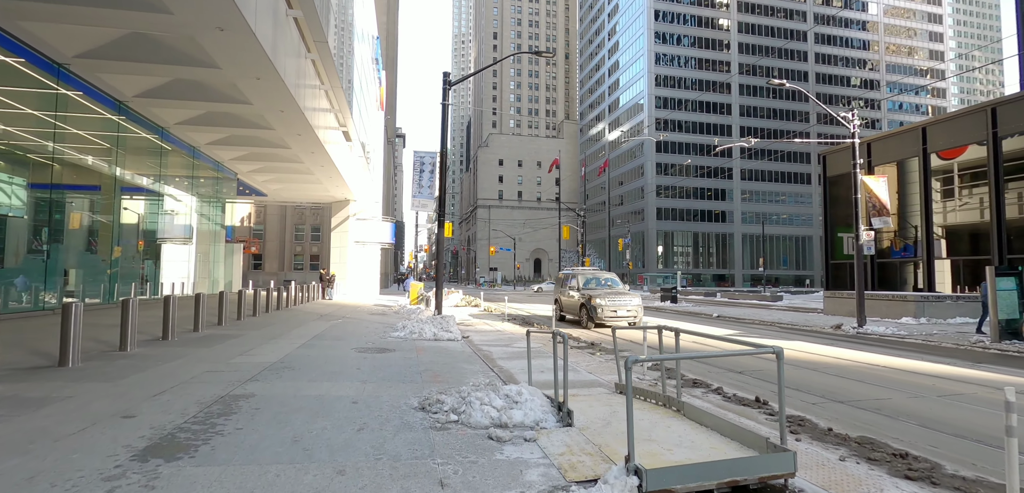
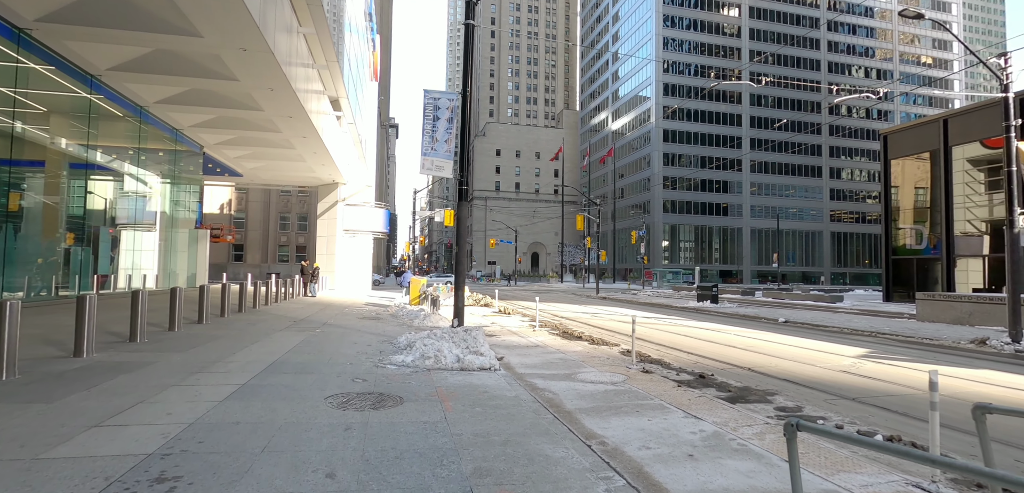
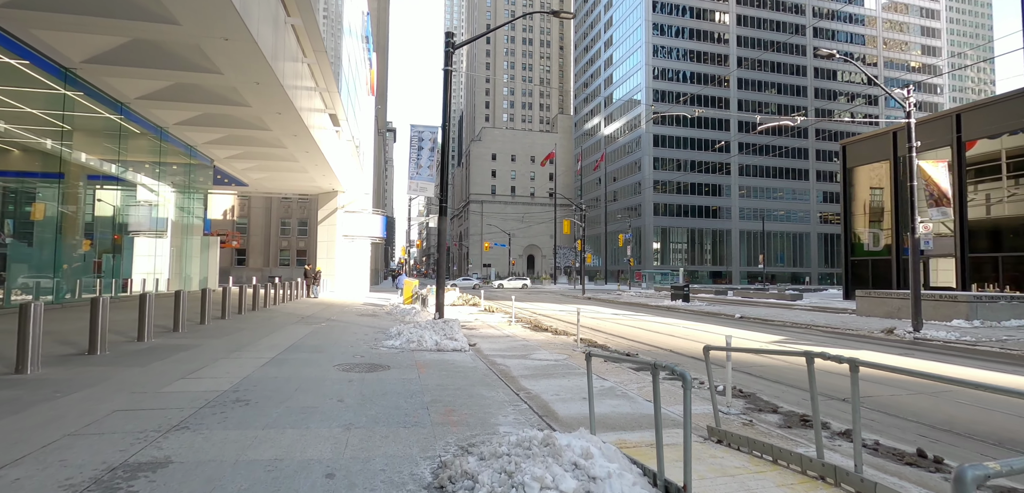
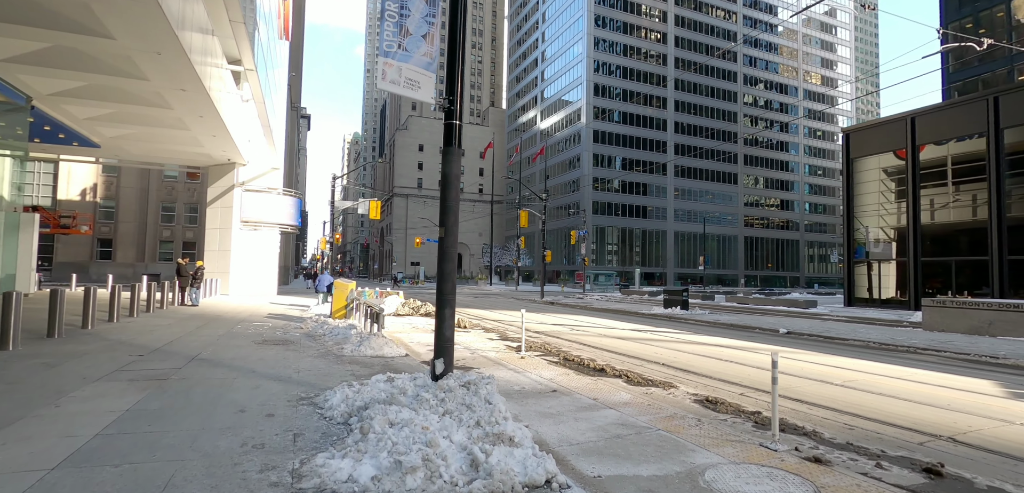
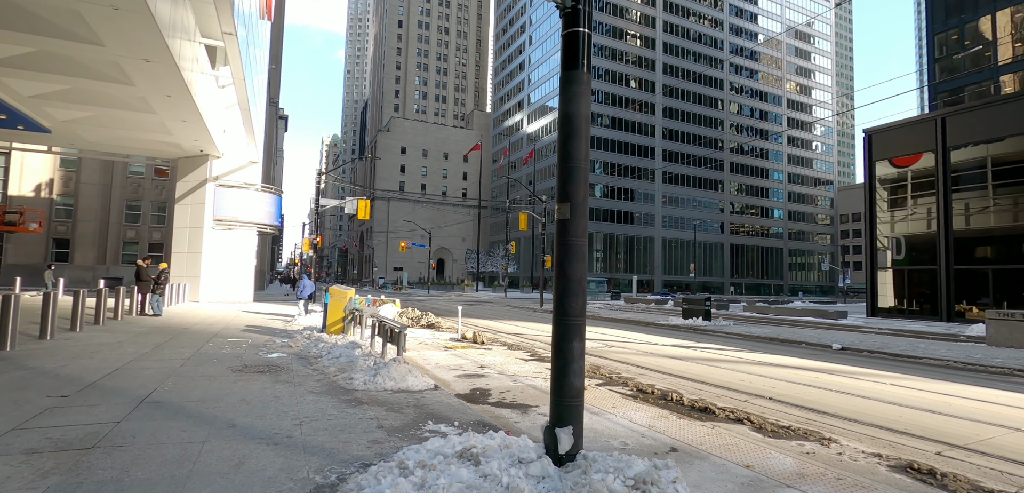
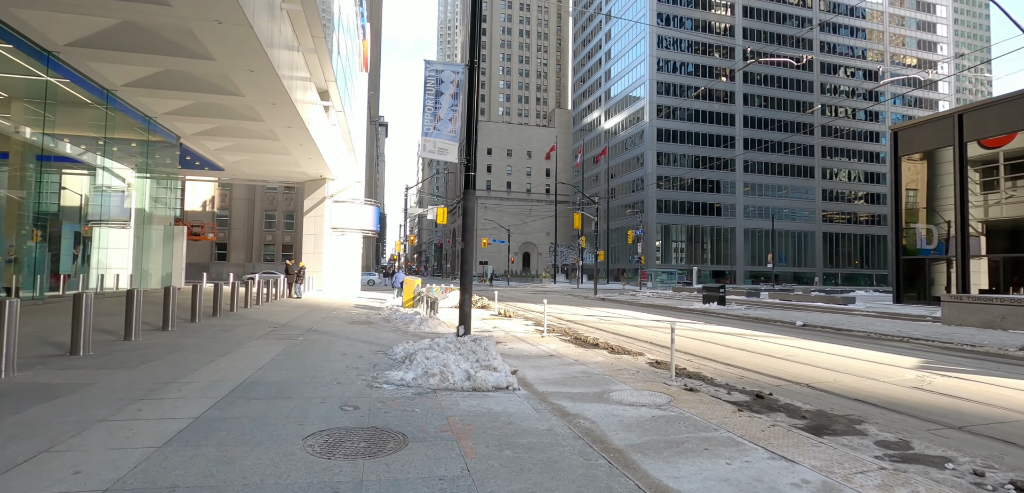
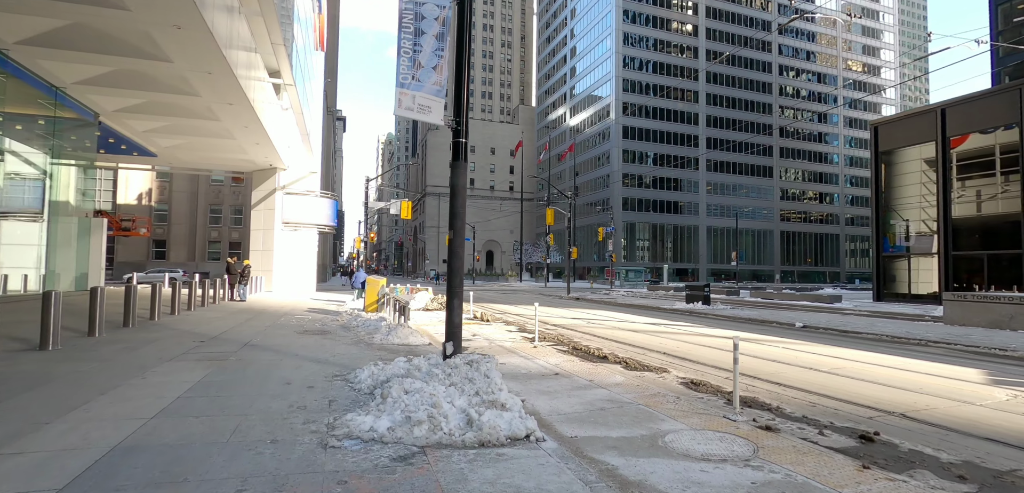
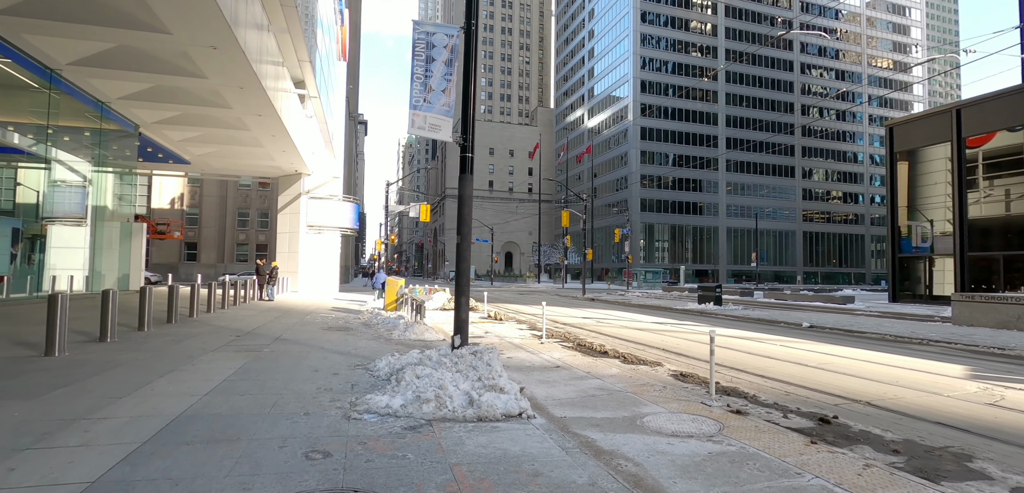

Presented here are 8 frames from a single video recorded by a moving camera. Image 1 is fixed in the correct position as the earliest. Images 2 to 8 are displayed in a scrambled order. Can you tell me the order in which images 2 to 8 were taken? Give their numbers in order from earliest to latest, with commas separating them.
3, 2, 6, 8, 7, 4, 5
